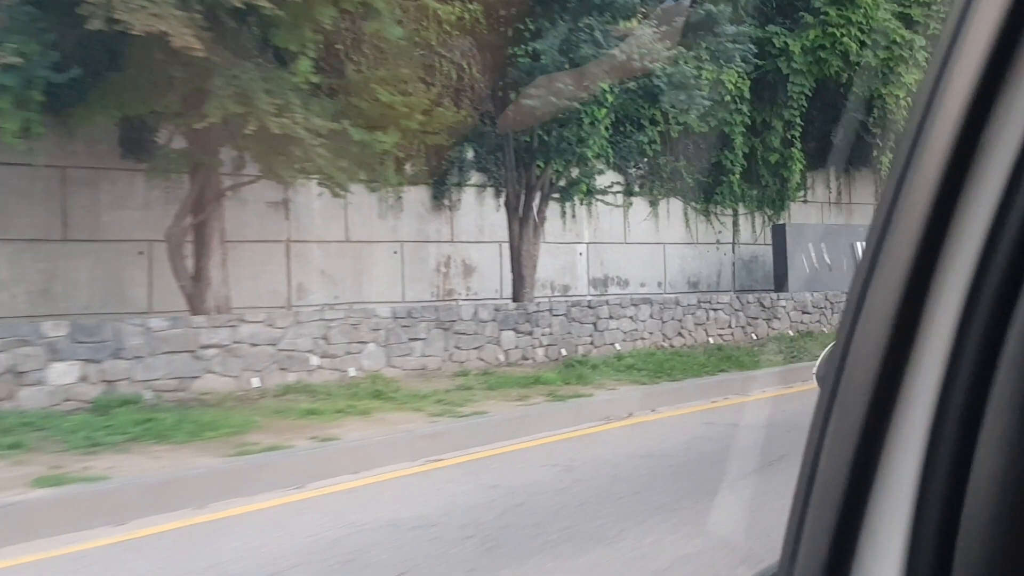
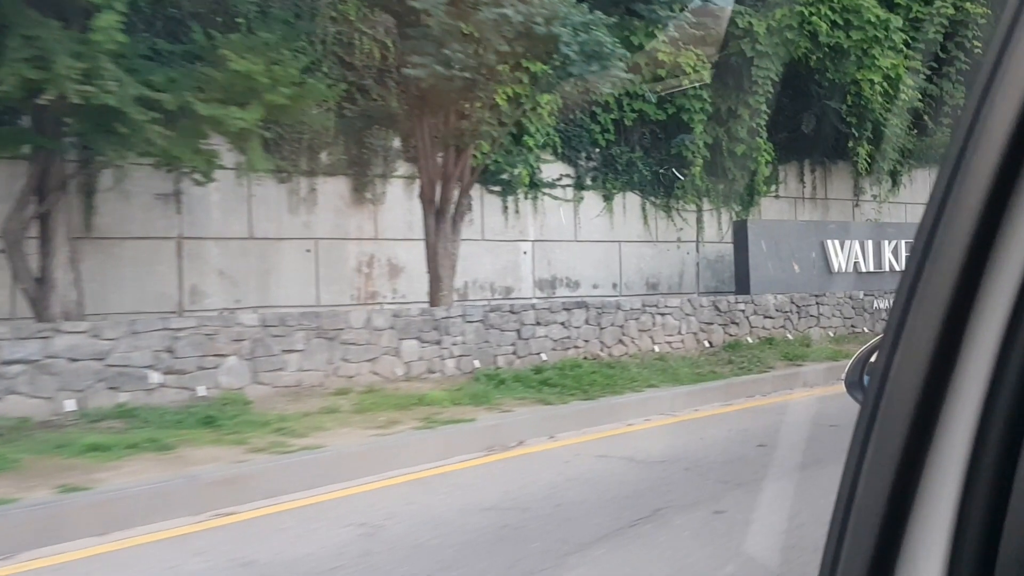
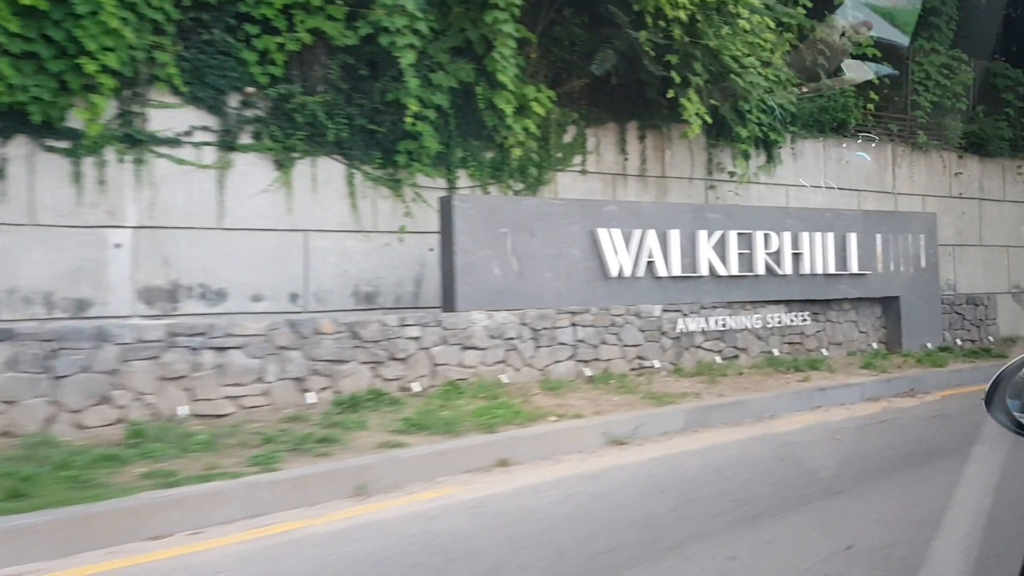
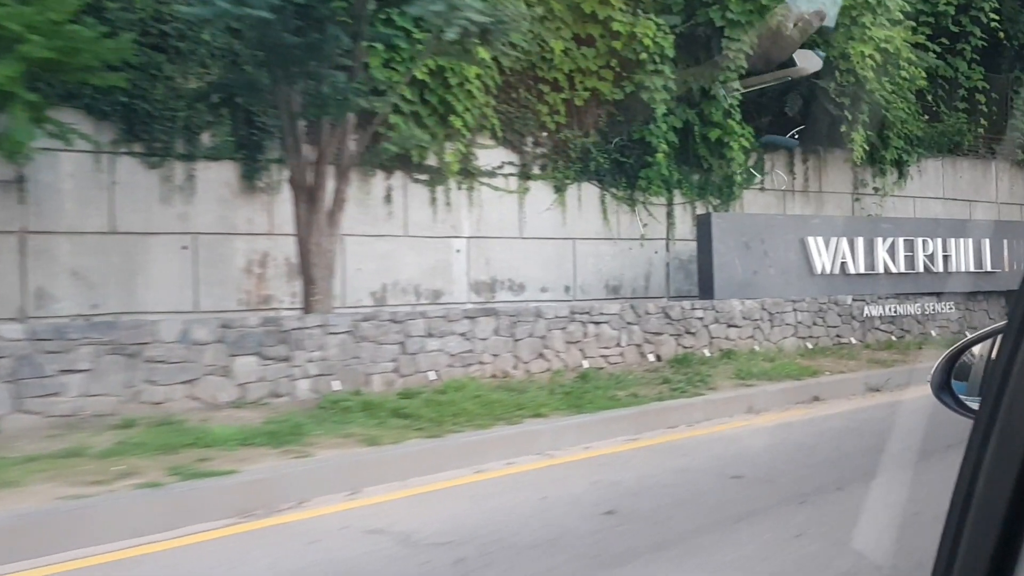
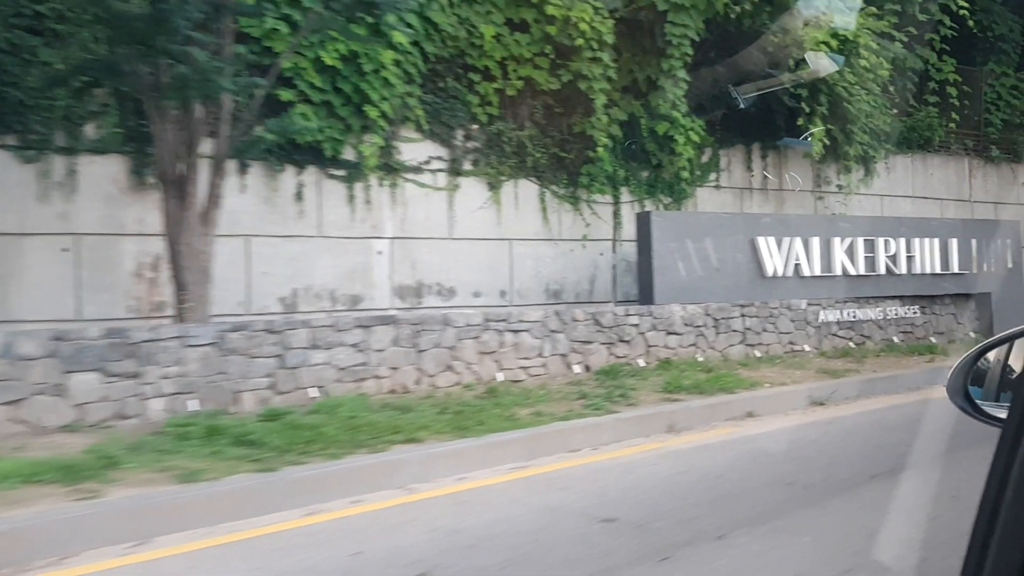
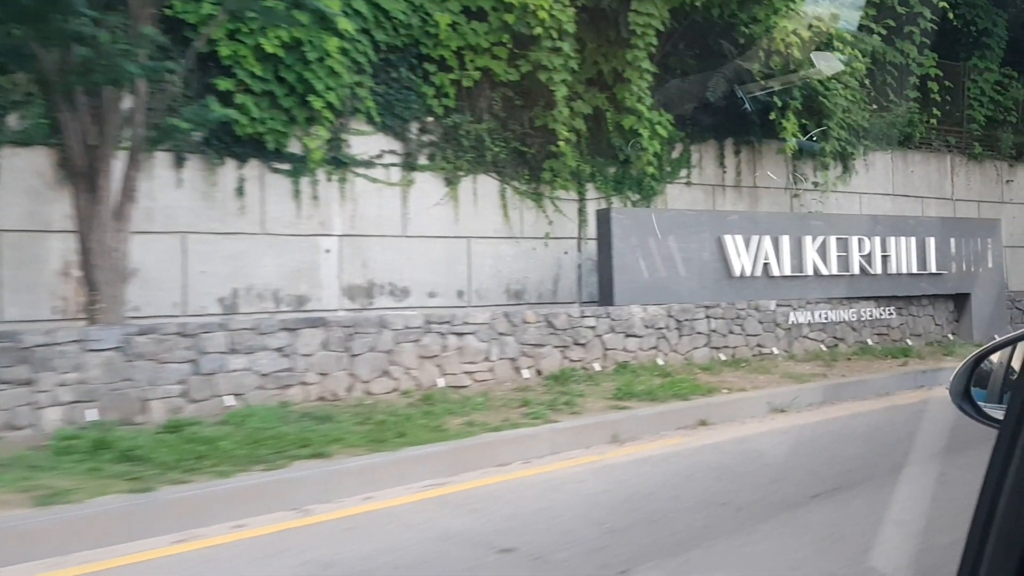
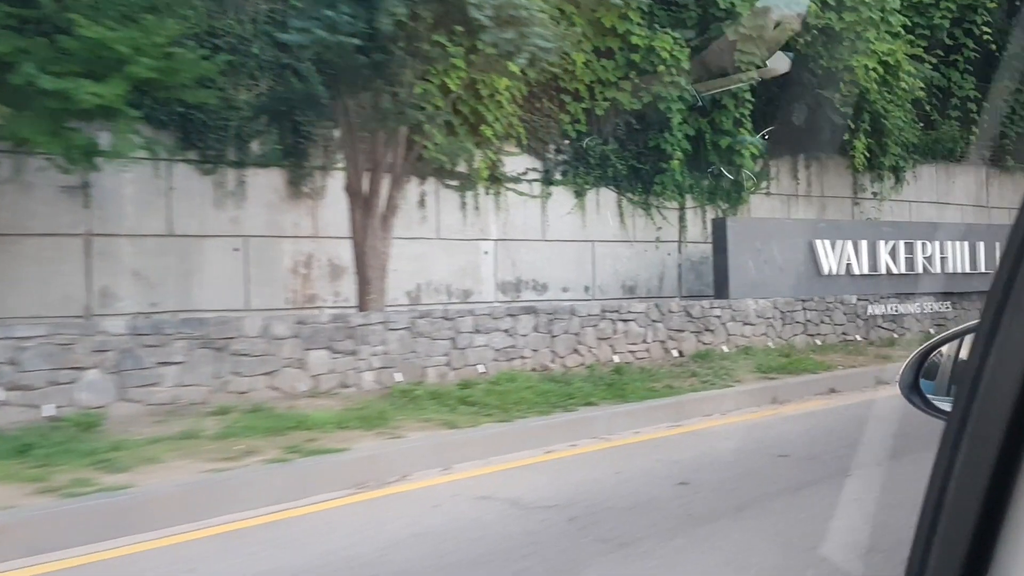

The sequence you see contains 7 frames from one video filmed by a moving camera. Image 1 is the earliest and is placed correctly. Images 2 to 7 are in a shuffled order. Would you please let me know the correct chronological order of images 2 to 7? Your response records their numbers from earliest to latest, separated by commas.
2, 7, 4, 5, 6, 3
